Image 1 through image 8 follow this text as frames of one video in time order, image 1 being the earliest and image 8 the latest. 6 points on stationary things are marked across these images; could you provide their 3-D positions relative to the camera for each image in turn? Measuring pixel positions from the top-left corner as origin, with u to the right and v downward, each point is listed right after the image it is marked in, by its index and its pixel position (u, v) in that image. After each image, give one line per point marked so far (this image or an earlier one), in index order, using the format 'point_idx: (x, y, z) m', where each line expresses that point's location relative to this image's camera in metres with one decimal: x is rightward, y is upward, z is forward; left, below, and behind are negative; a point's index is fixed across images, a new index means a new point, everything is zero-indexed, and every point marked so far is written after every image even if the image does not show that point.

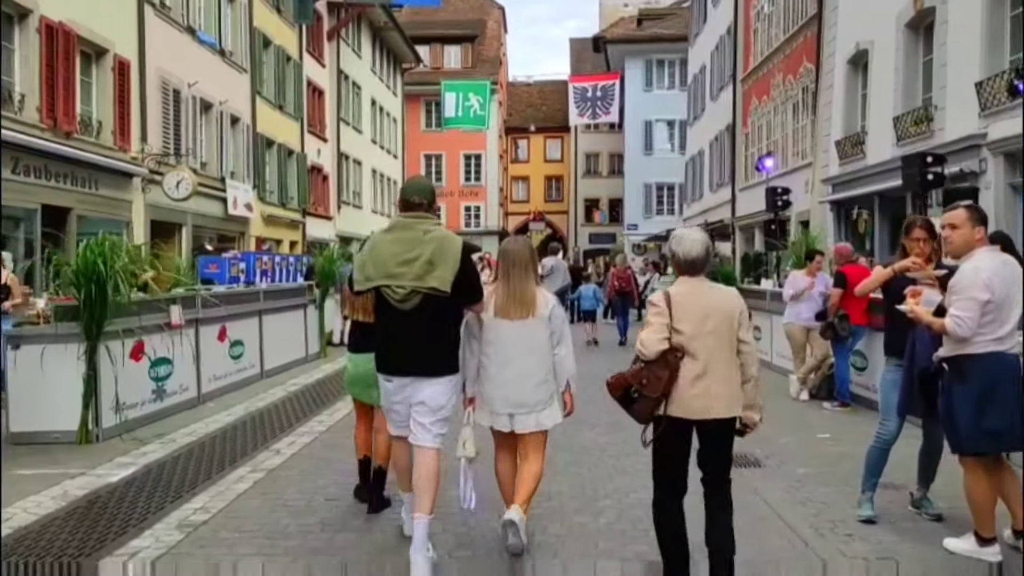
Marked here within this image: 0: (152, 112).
0: (-8.0, +3.9, +19.8) m
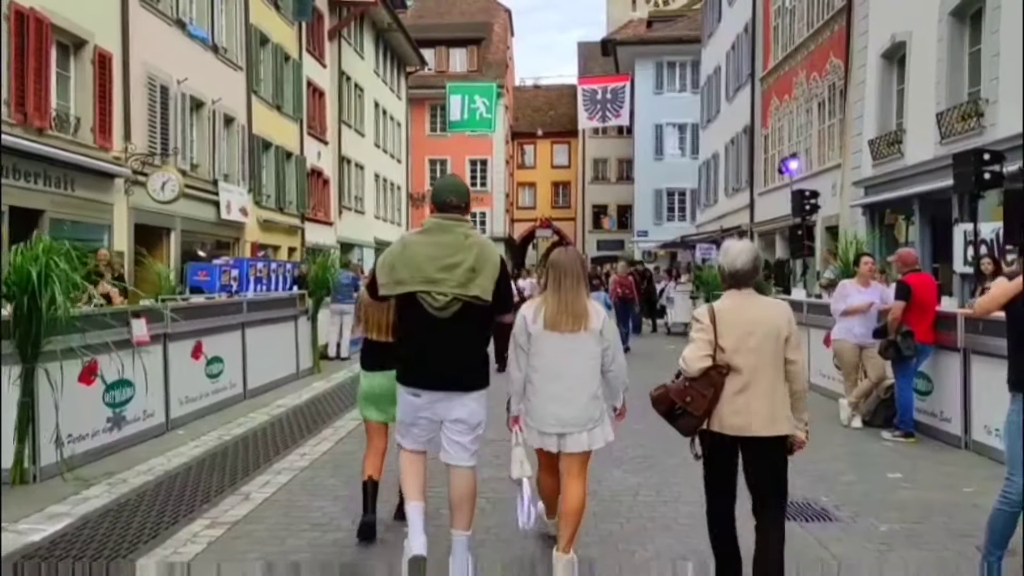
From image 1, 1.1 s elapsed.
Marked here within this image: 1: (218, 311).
0: (-7.8, +3.7, +18.5) m
1: (-3.6, -0.3, +10.8) m
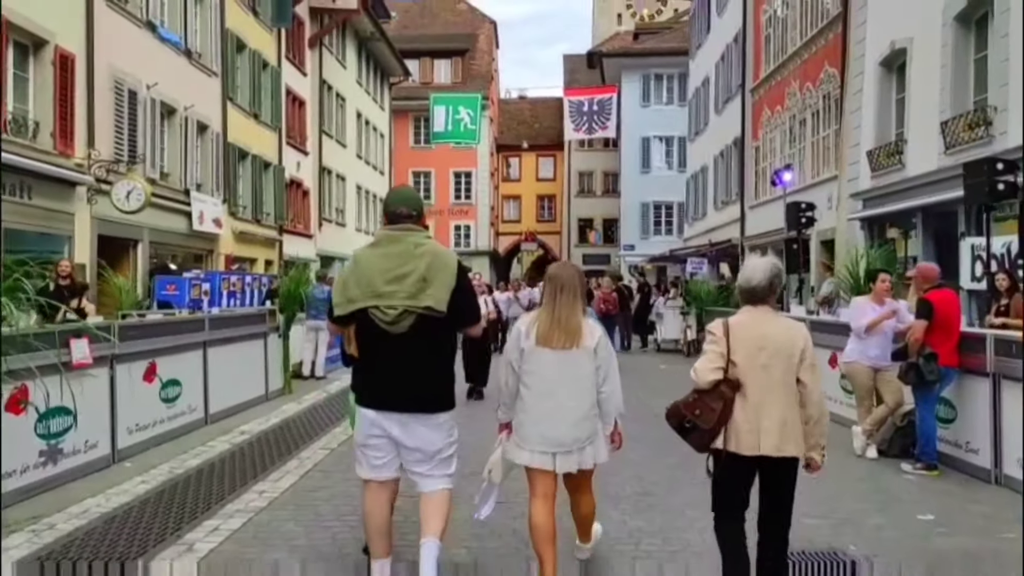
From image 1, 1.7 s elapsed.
0: (-8.1, +3.4, +17.6) m
1: (-3.8, -0.5, +9.9) m
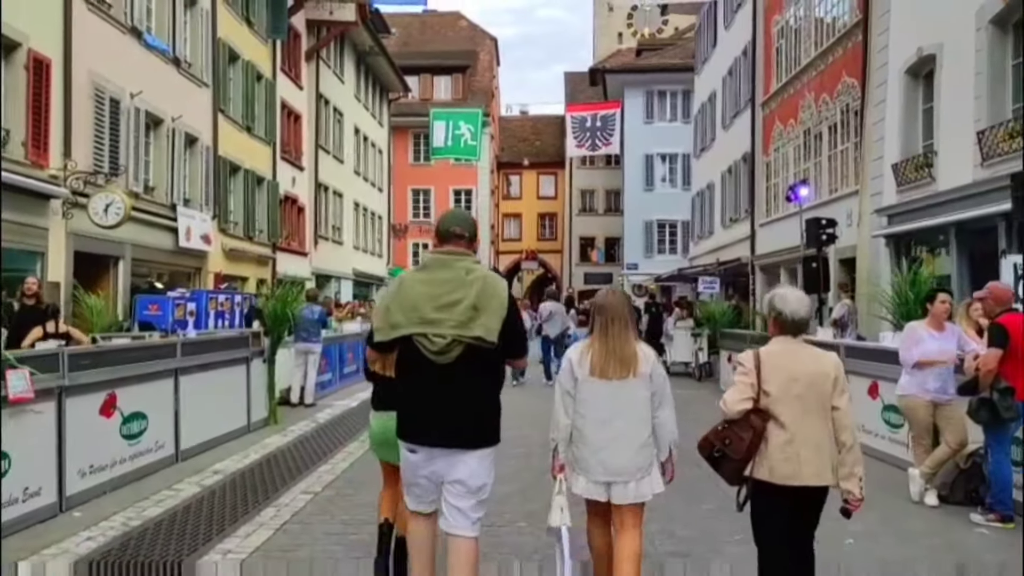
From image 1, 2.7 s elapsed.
0: (-8.0, +3.0, +16.6) m
1: (-3.7, -0.7, +8.8) m
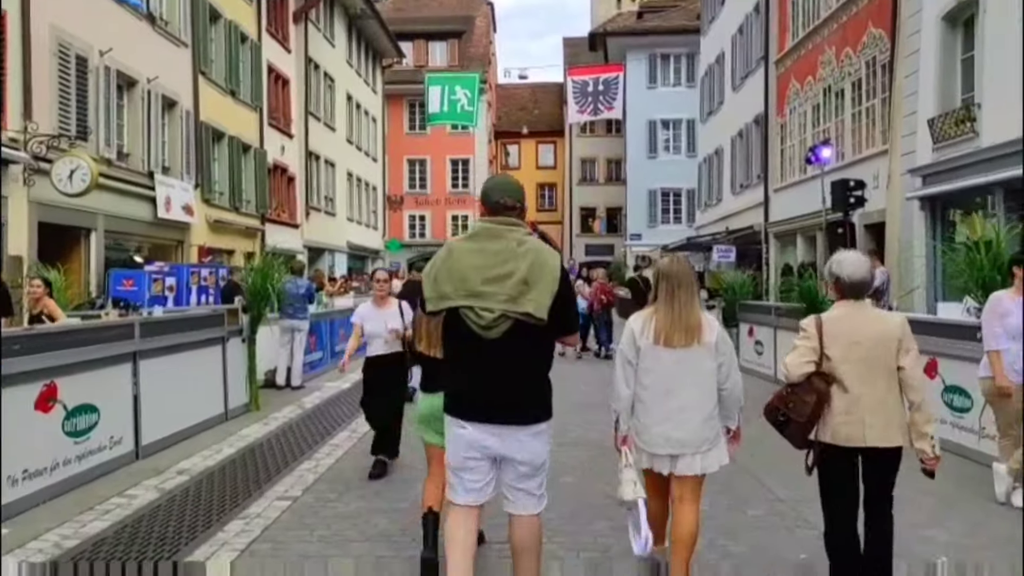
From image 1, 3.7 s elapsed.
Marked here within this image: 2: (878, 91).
0: (-8.0, +3.5, +15.2) m
1: (-3.6, -0.4, +7.5) m
2: (+7.5, +4.0, +18.3) m
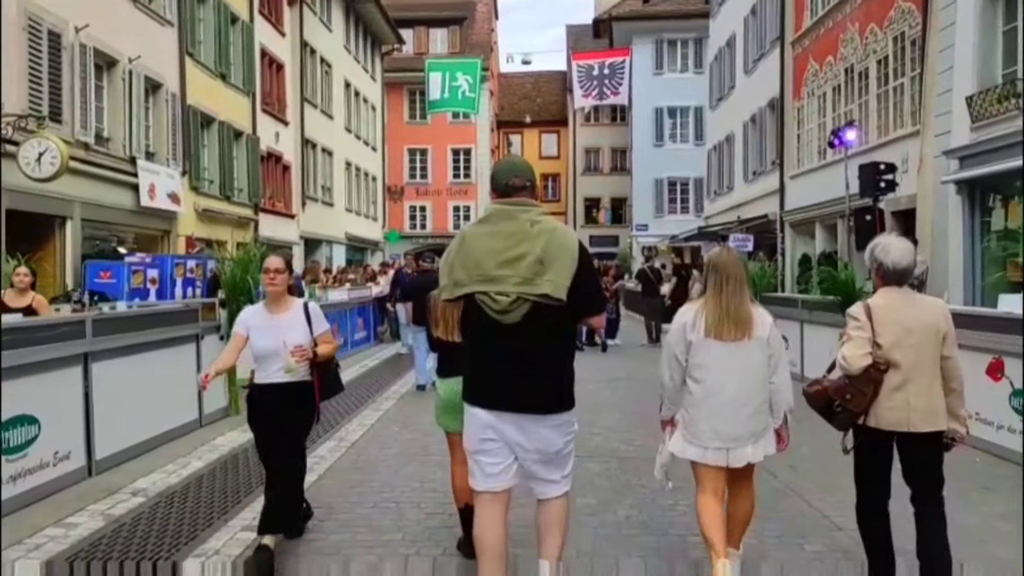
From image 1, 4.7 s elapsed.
0: (-7.9, +3.6, +14.1) m
1: (-3.5, -0.4, +6.4) m
2: (+7.6, +4.2, +17.2) m
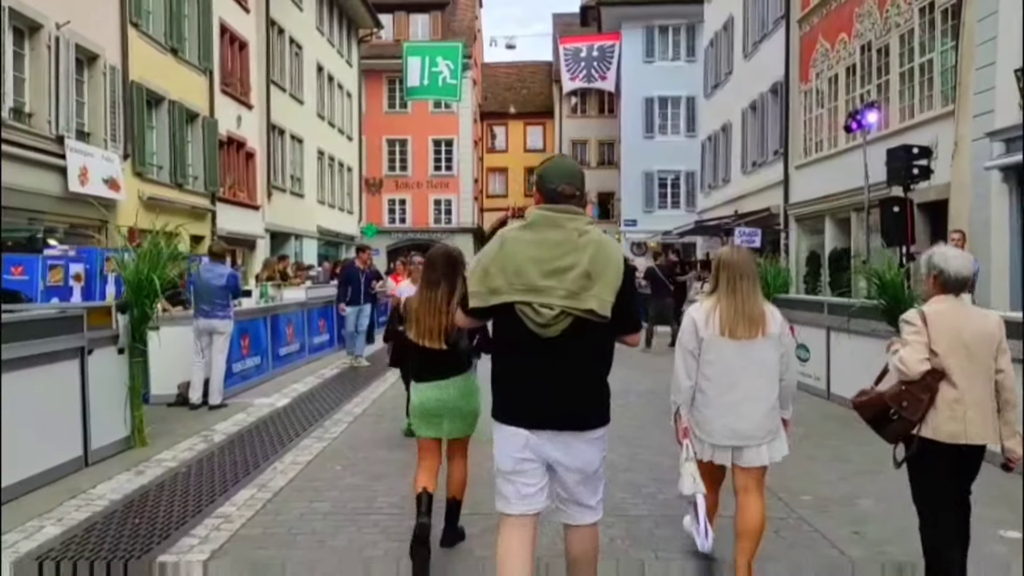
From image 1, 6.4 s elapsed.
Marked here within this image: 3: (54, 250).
0: (-8.2, +3.6, +11.9) m
1: (-3.7, -0.4, +4.3) m
2: (+7.3, +4.2, +15.2) m
3: (-7.2, +0.6, +13.7) m
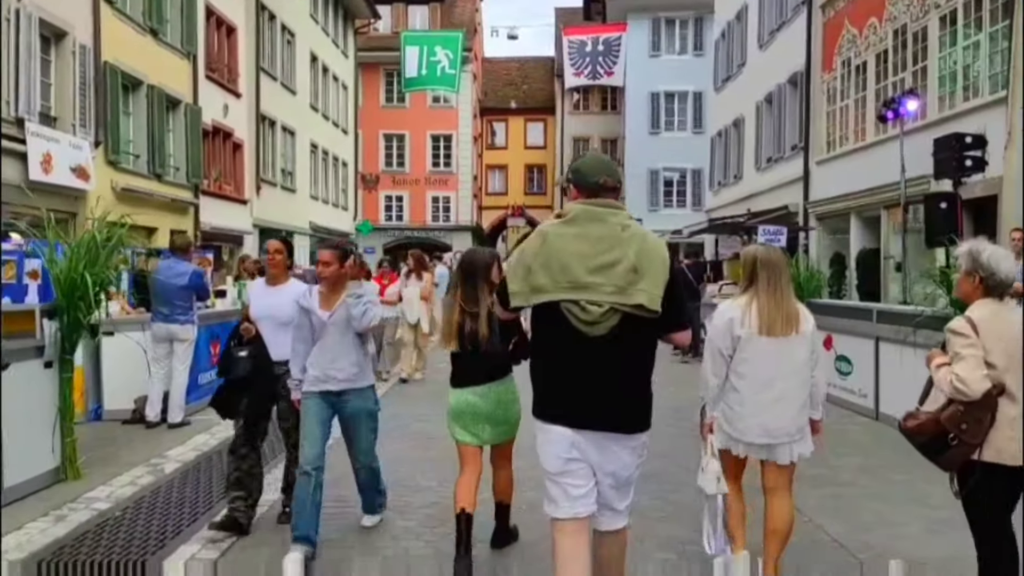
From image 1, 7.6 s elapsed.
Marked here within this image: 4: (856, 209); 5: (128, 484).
0: (-8.1, +3.7, +10.4) m
1: (-3.6, -0.4, +2.9) m
2: (+7.4, +4.1, +13.8) m
3: (-7.1, +0.6, +12.3) m
4: (+7.2, +1.6, +18.5) m
5: (-3.1, -1.6, +7.1) m
